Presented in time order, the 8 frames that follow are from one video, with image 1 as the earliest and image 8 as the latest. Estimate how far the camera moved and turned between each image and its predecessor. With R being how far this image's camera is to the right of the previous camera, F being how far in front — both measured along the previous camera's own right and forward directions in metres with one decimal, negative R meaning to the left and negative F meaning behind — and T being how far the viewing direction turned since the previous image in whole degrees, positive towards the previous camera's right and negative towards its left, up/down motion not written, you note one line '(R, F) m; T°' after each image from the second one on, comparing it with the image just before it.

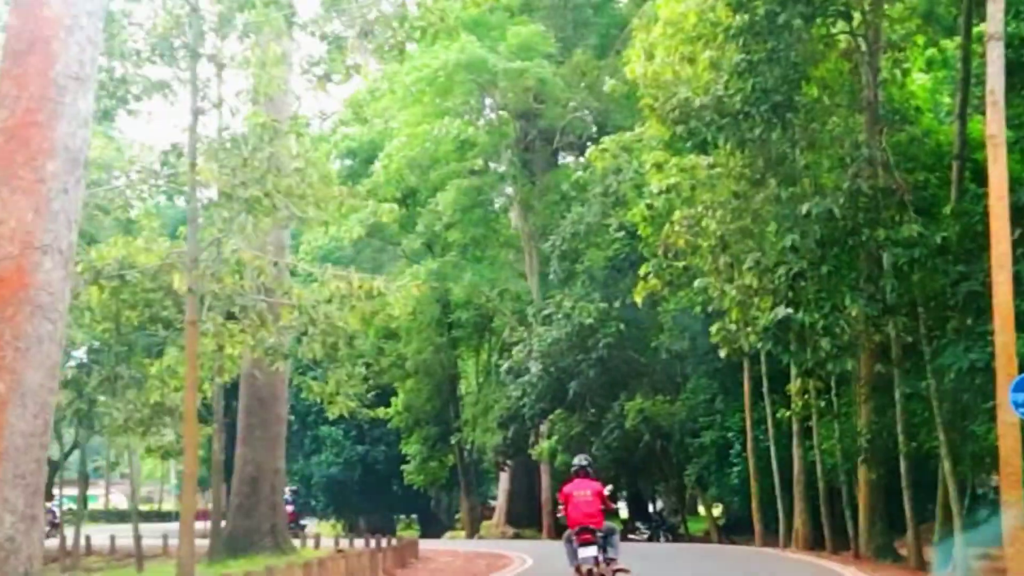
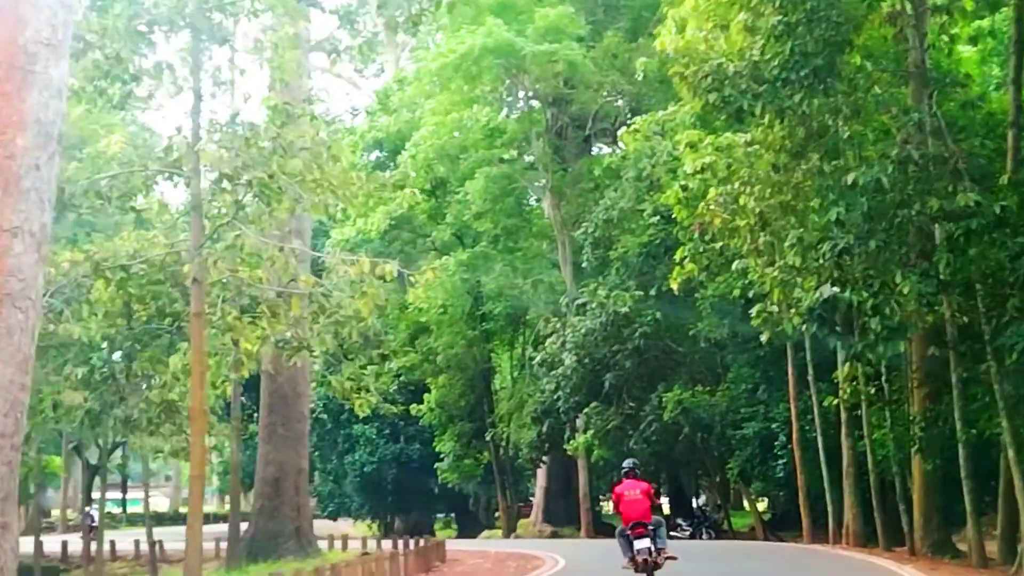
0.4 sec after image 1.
(+0.1, +1.1) m; -1°
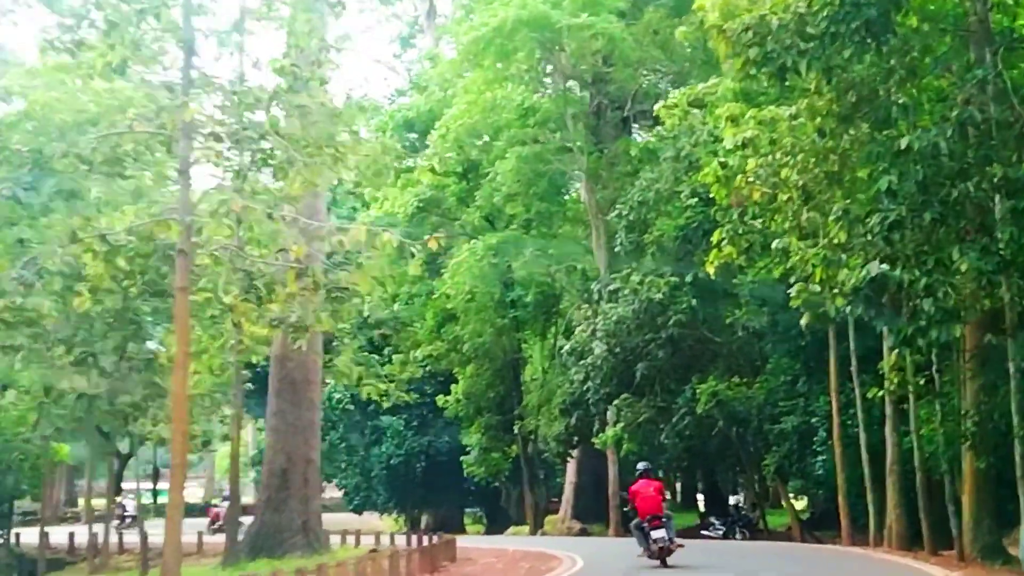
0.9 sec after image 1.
(+0.2, +1.4) m; -1°
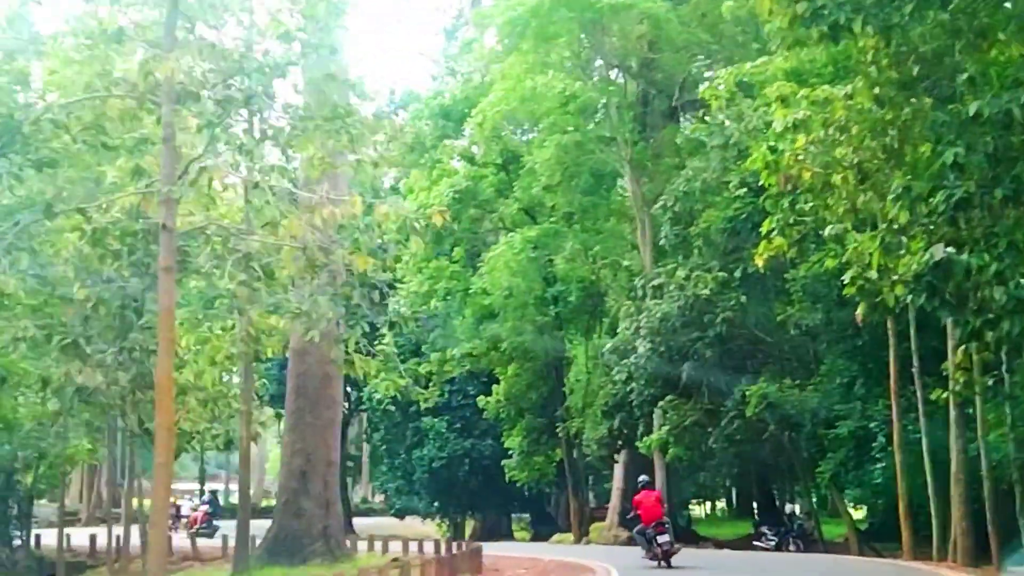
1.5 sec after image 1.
(+0.3, +1.4) m; -2°
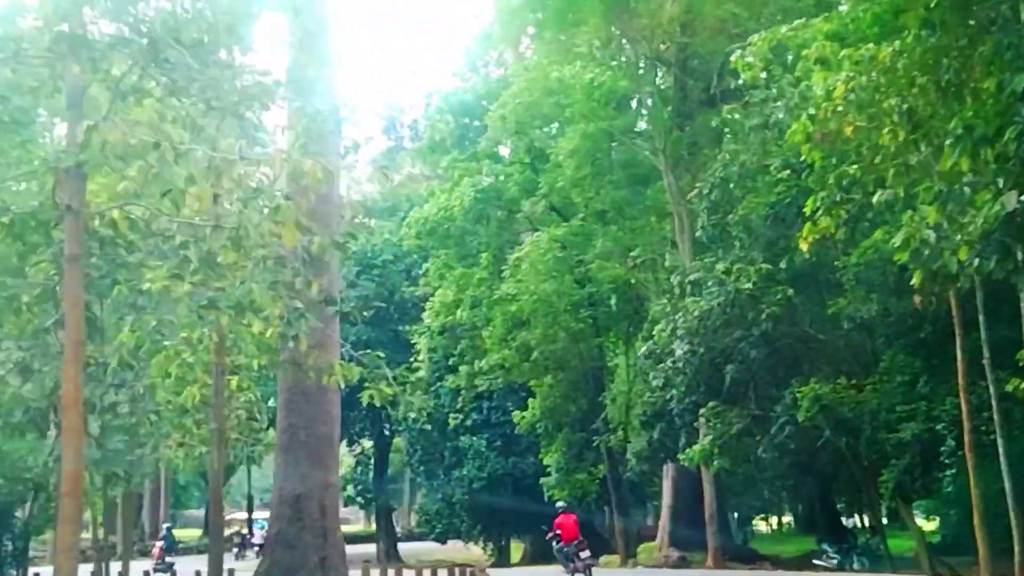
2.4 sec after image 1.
(+0.5, +2.2) m; -2°
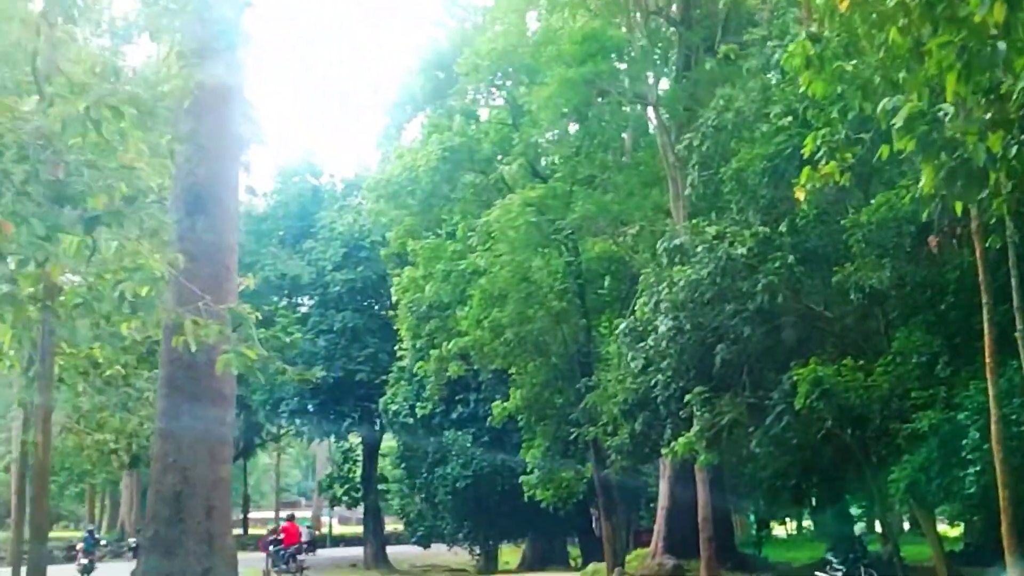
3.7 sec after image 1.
(+0.9, +3.2) m; -1°
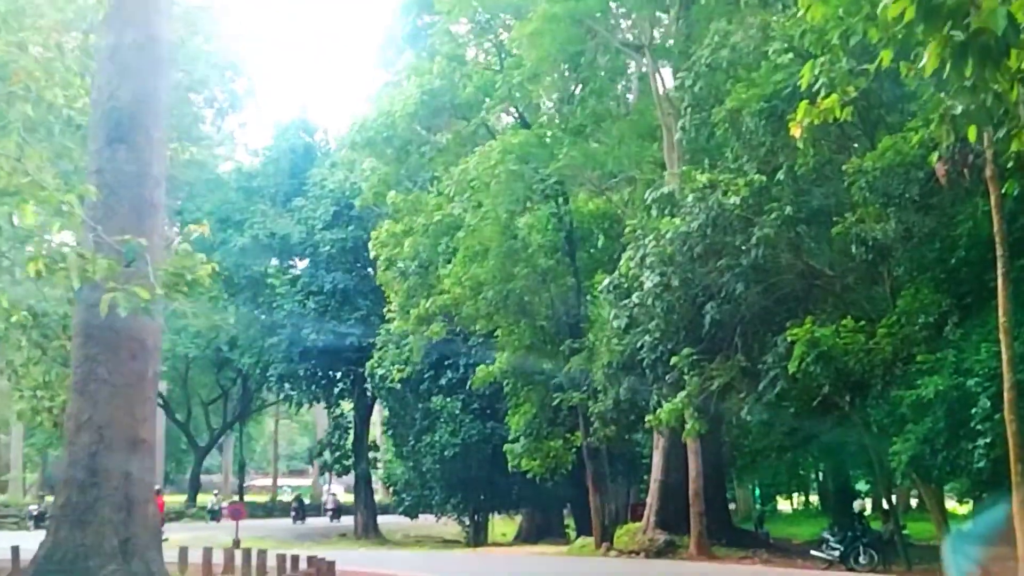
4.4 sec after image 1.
(+0.5, +1.6) m; 0°
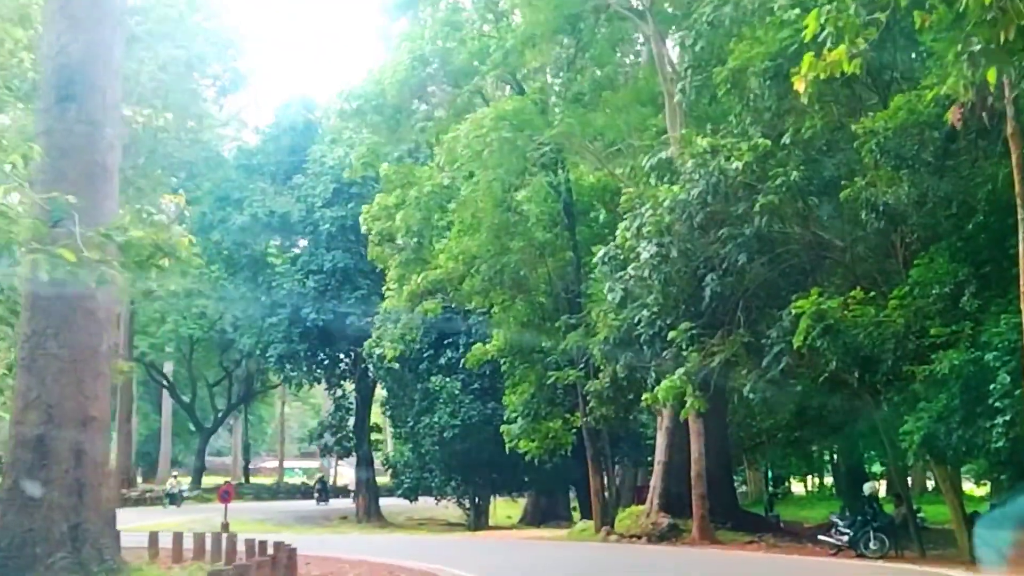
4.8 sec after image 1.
(+0.2, +1.0) m; 0°
